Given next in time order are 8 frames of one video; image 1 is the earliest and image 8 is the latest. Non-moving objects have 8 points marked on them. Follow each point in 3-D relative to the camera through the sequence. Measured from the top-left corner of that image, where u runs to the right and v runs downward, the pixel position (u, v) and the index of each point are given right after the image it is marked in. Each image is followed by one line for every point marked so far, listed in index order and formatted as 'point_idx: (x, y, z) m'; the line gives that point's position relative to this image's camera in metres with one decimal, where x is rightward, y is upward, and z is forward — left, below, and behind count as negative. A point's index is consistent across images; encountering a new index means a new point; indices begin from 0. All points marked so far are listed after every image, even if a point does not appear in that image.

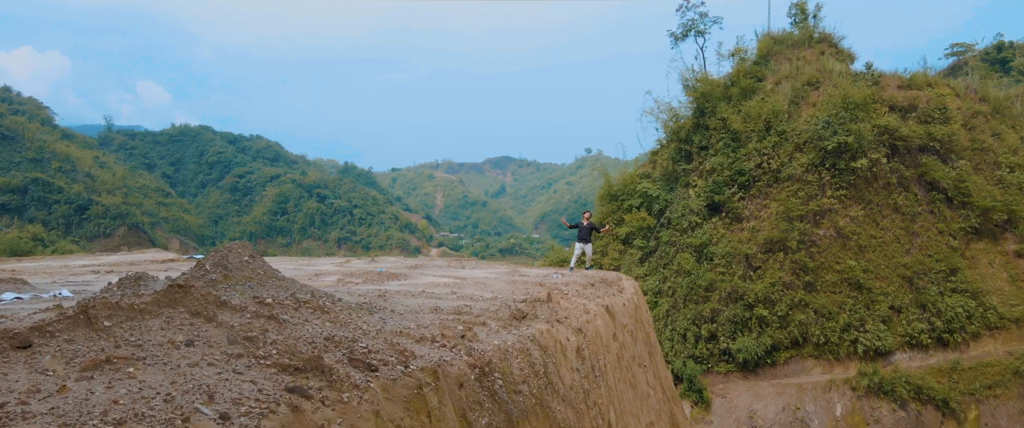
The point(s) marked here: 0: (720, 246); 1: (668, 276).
0: (+6.0, -0.9, +15.8) m
1: (+4.6, -1.6, +15.2) m
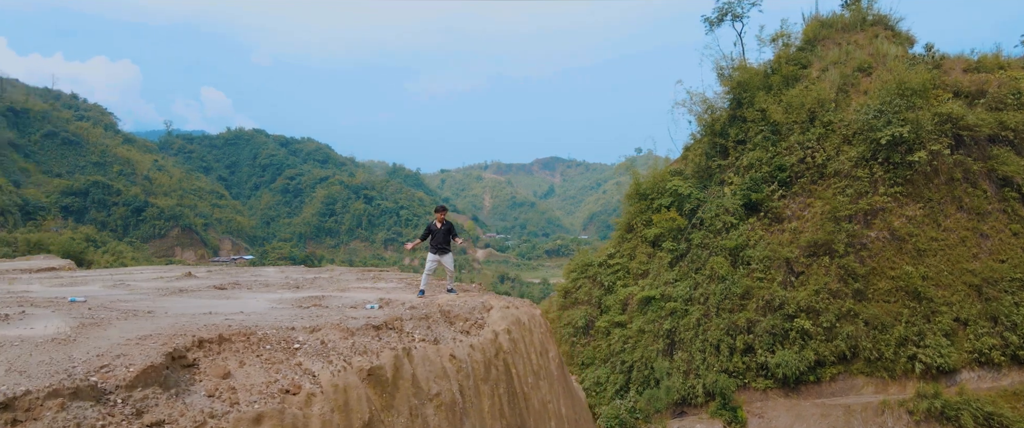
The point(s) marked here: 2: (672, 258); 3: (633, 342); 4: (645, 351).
0: (+5.9, -0.9, +13.9) m
1: (+4.5, -1.6, +13.4) m
2: (+4.1, -1.1, +14.3) m
3: (+2.9, -2.9, +12.8) m
4: (+3.1, -3.0, +12.3) m
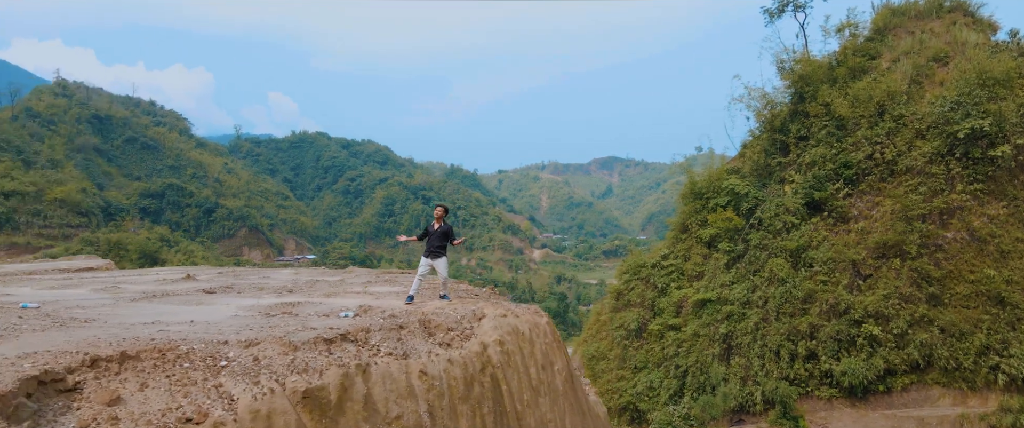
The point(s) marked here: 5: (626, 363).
0: (+7.1, -0.9, +13.2) m
1: (+5.6, -1.6, +12.8) m
2: (+5.3, -1.1, +13.8) m
3: (+4.0, -2.9, +12.4) m
4: (+4.1, -3.0, +11.9) m
5: (+2.7, -3.2, +12.3) m
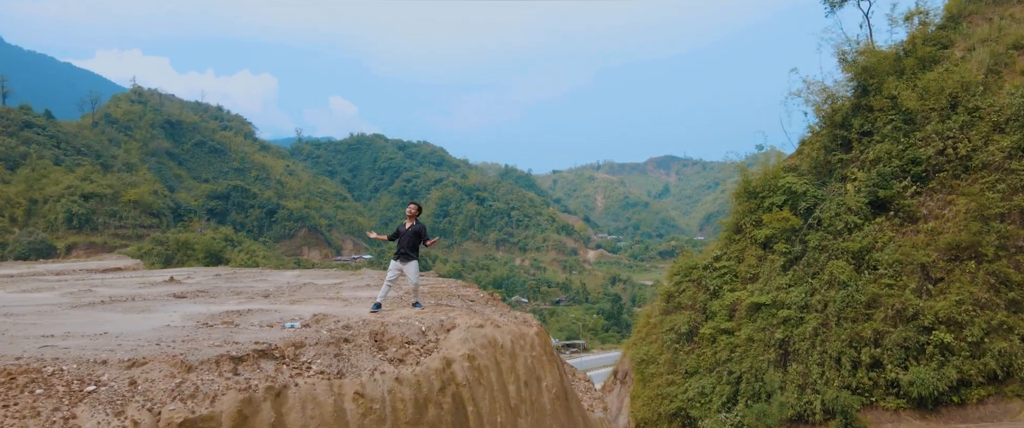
0: (+8.0, -0.9, +12.5) m
1: (+6.5, -1.6, +12.3) m
2: (+6.3, -1.1, +13.3) m
3: (+4.9, -2.9, +12.0) m
4: (+4.9, -3.0, +11.5) m
5: (+3.6, -3.2, +12.0) m
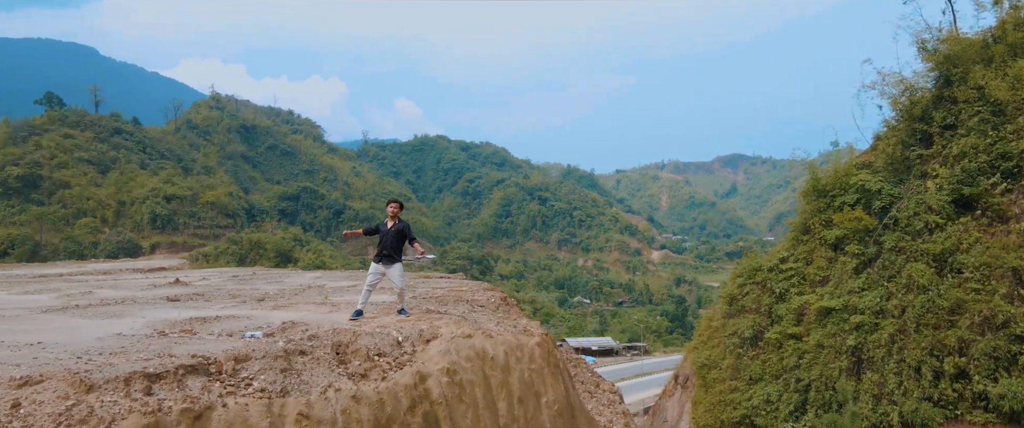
0: (+9.1, -0.8, +11.6) m
1: (+7.6, -1.6, +11.5) m
2: (+7.5, -1.1, +12.5) m
3: (+5.9, -2.9, +11.4) m
4: (+5.9, -3.0, +10.9) m
5: (+4.6, -3.2, +11.5) m
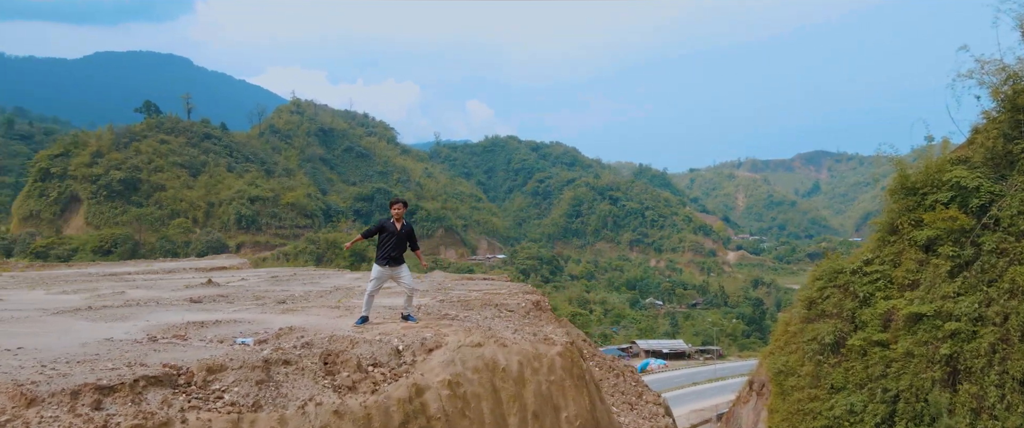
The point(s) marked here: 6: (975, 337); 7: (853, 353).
0: (+10.3, -0.8, +10.4) m
1: (+8.7, -1.6, +10.4) m
2: (+8.8, -1.1, +11.5) m
3: (+7.1, -2.9, +10.5) m
4: (+7.1, -3.0, +10.0) m
5: (+5.8, -3.2, +10.8) m
6: (+8.2, -2.3, +10.3) m
7: (+6.3, -2.6, +10.5) m
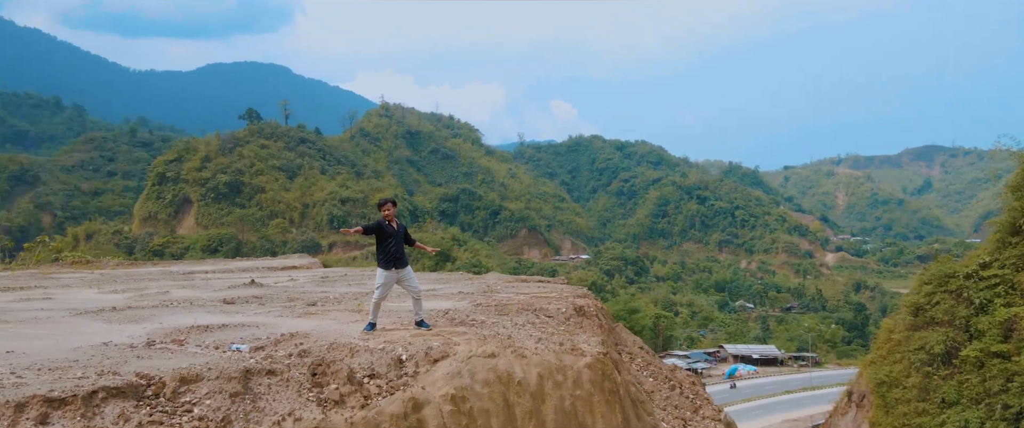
0: (+11.6, -0.7, +8.7) m
1: (+10.0, -1.5, +9.0) m
2: (+10.2, -1.0, +10.0) m
3: (+8.4, -2.8, +9.3) m
4: (+8.3, -2.9, +8.8) m
5: (+7.2, -3.1, +9.8) m
6: (+9.5, -2.2, +8.9) m
7: (+7.6, -2.5, +9.4) m
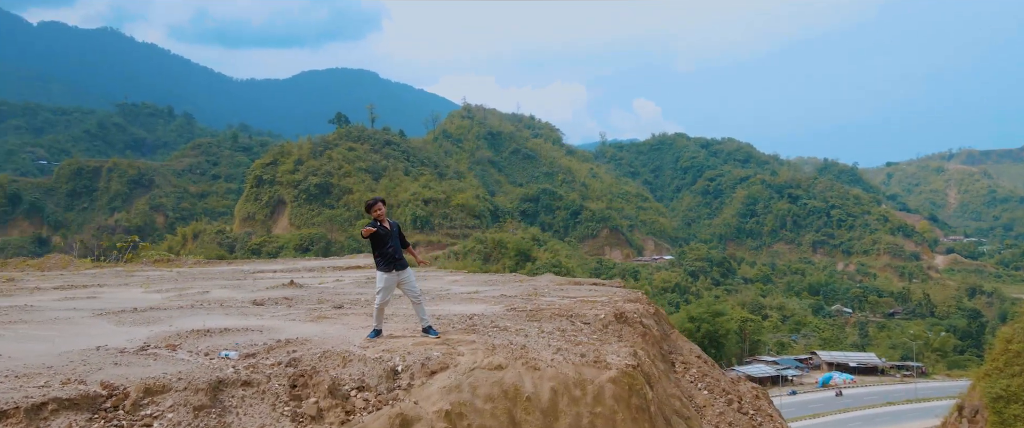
0: (+12.6, -0.6, +6.8) m
1: (+11.1, -1.4, +7.4) m
2: (+11.4, -0.9, +8.3) m
3: (+9.5, -2.8, +7.9) m
4: (+9.4, -2.8, +7.5) m
5: (+8.4, -3.1, +8.6) m
6: (+10.6, -2.1, +7.4) m
7: (+8.8, -2.5, +8.2) m
